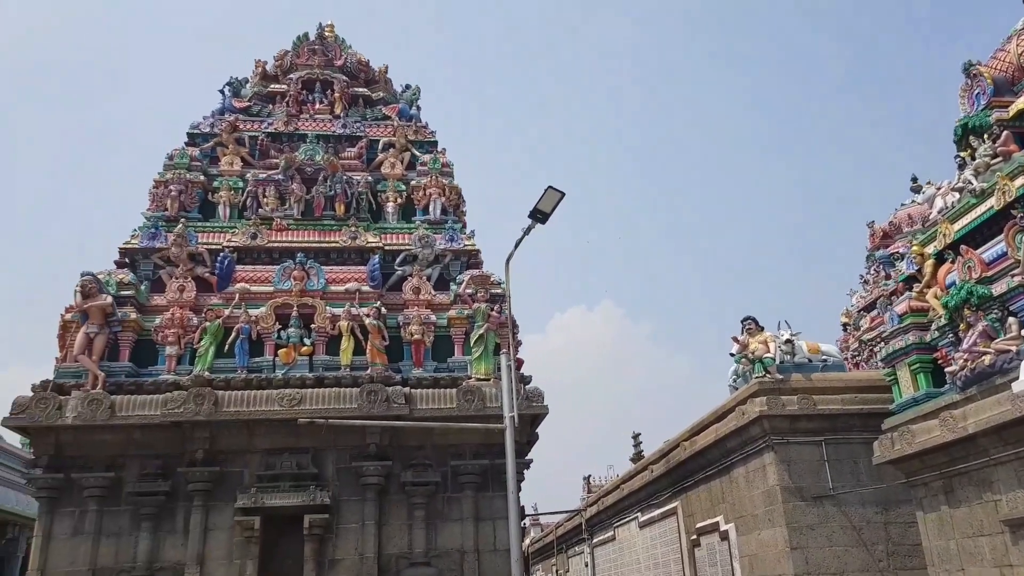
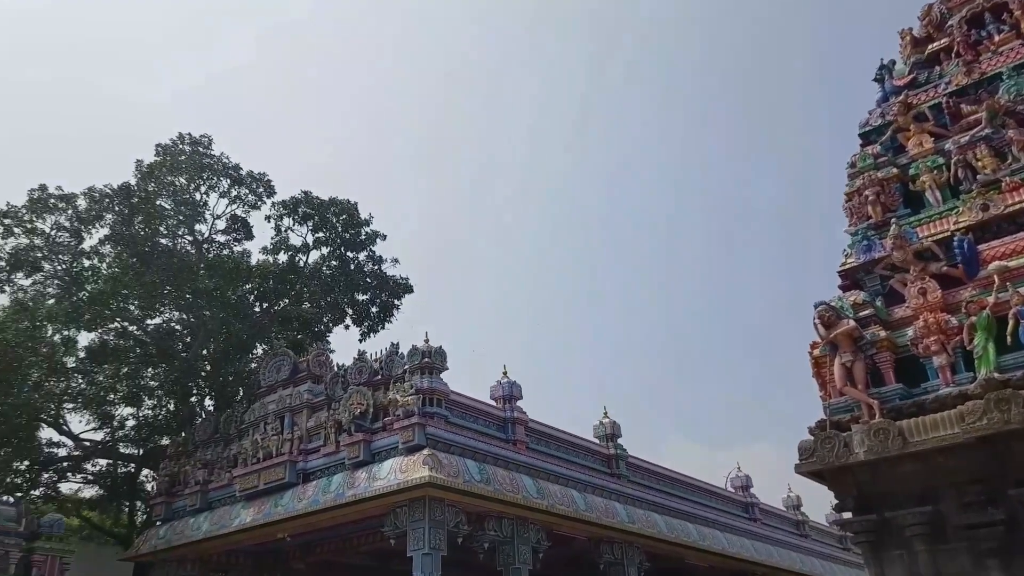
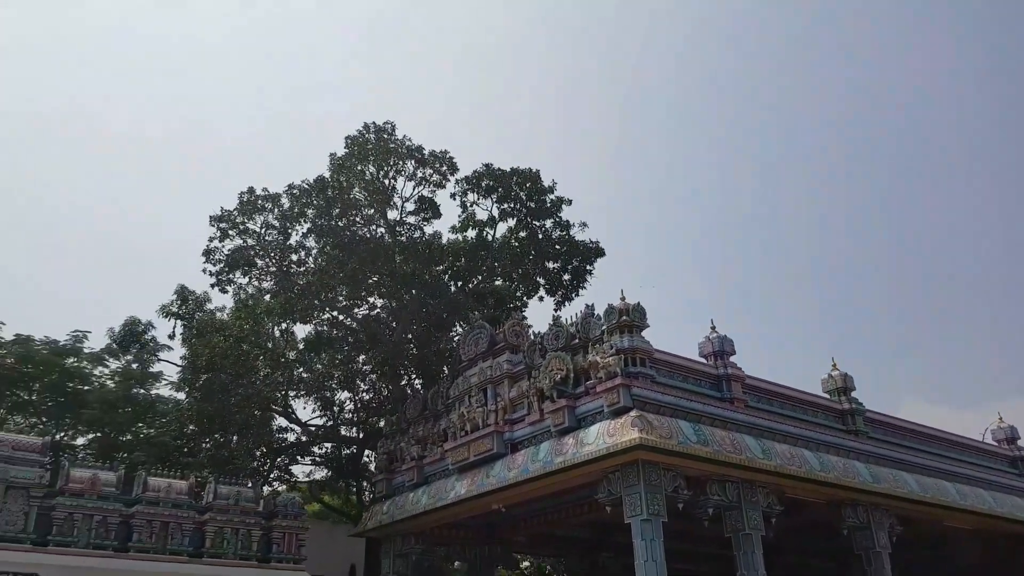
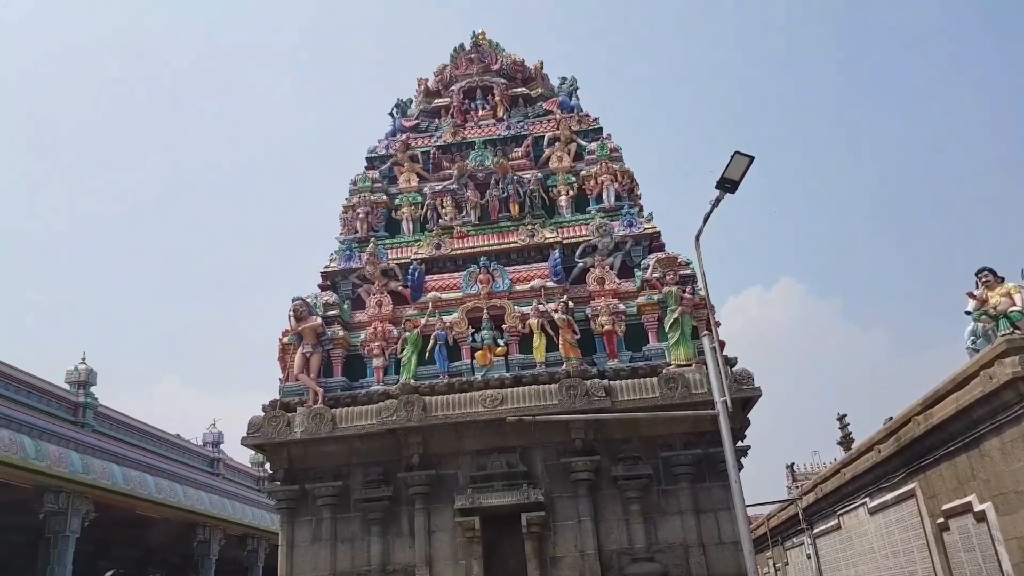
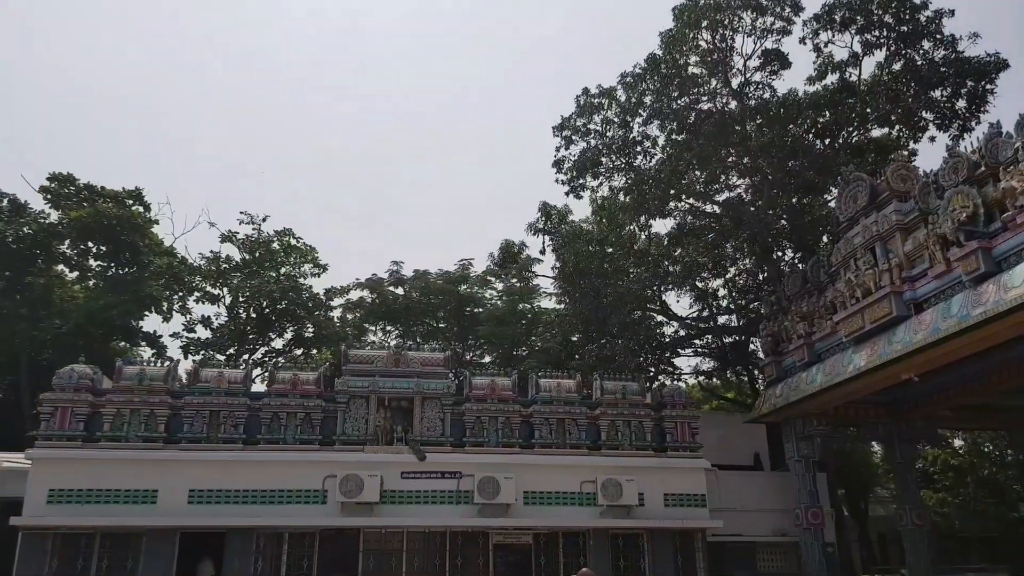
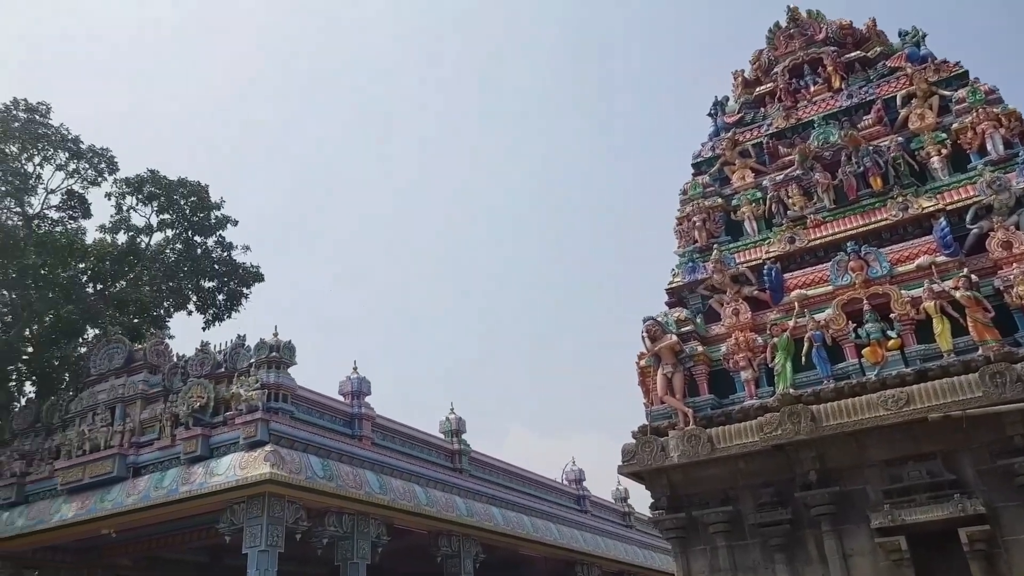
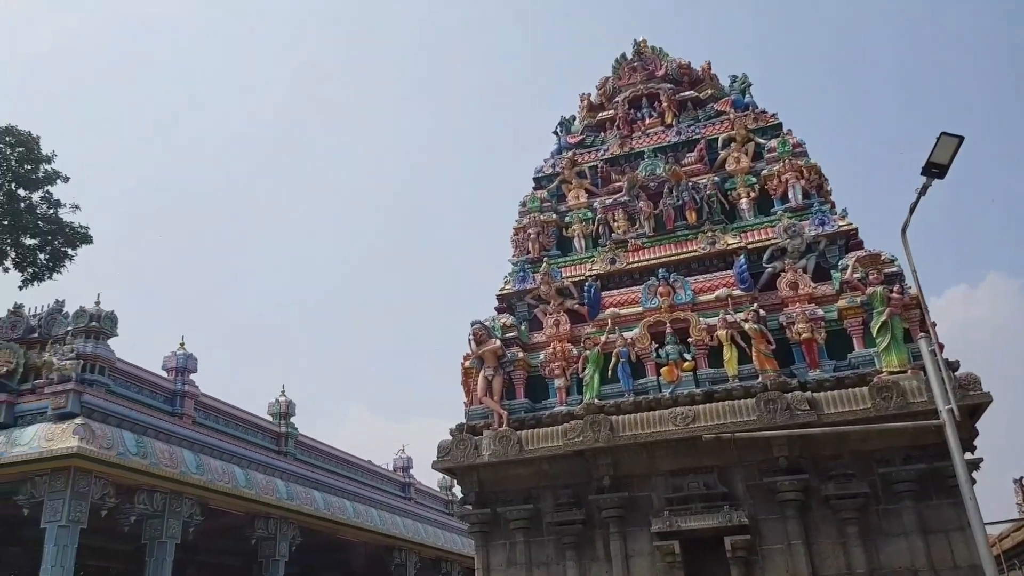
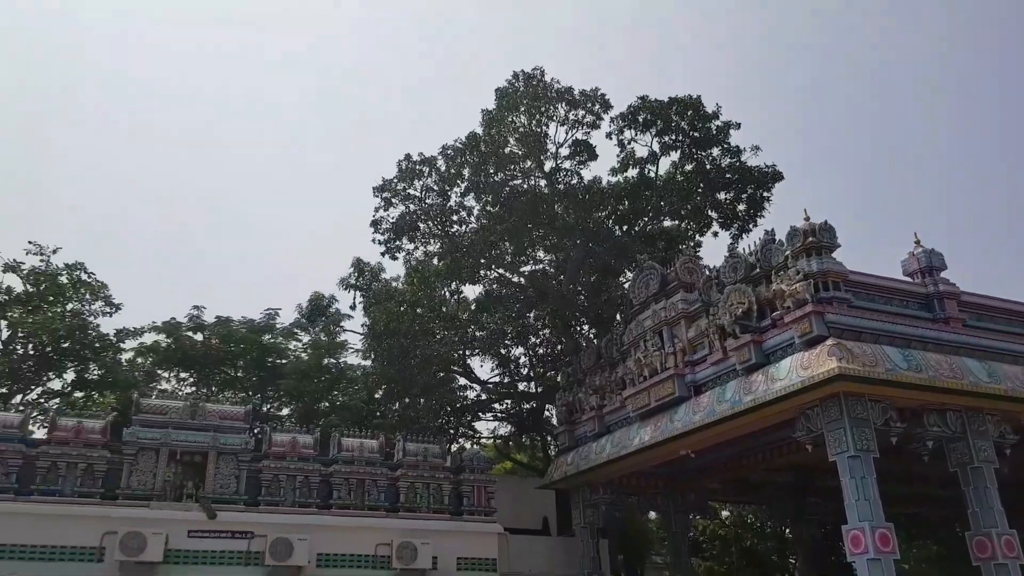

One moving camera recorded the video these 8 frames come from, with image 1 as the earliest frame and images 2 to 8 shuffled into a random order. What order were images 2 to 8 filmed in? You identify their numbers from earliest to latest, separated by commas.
4, 7, 6, 2, 3, 8, 5
